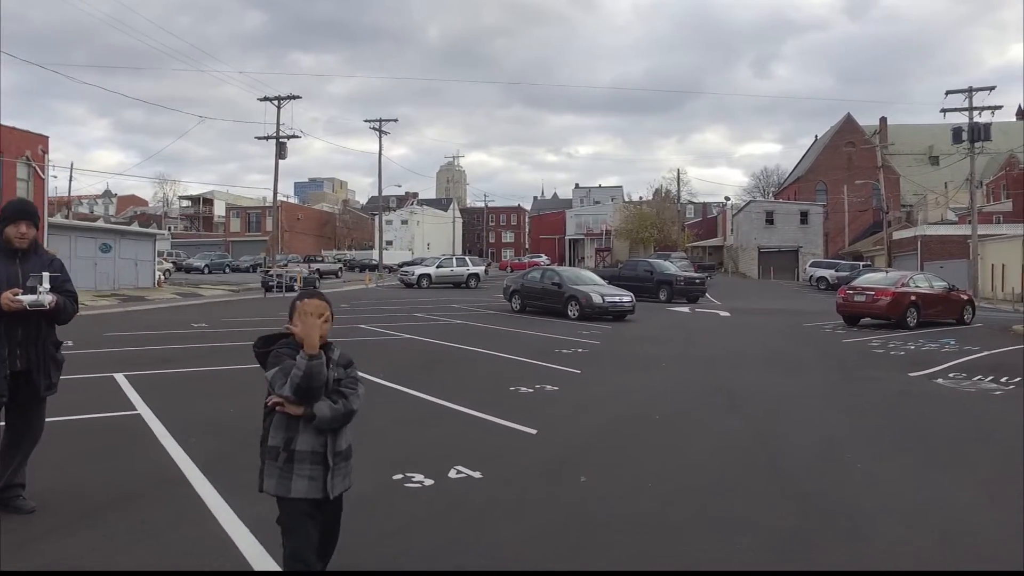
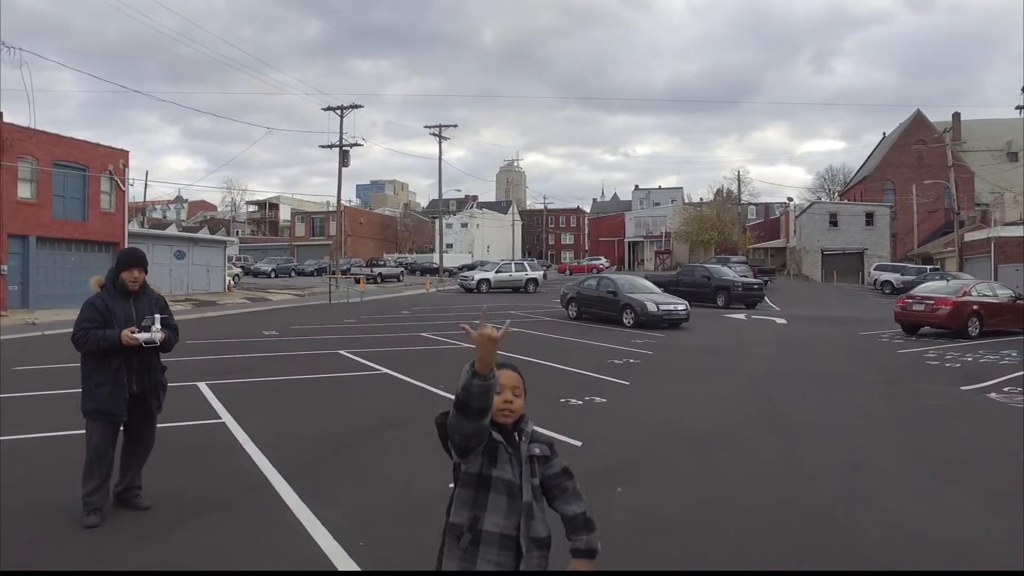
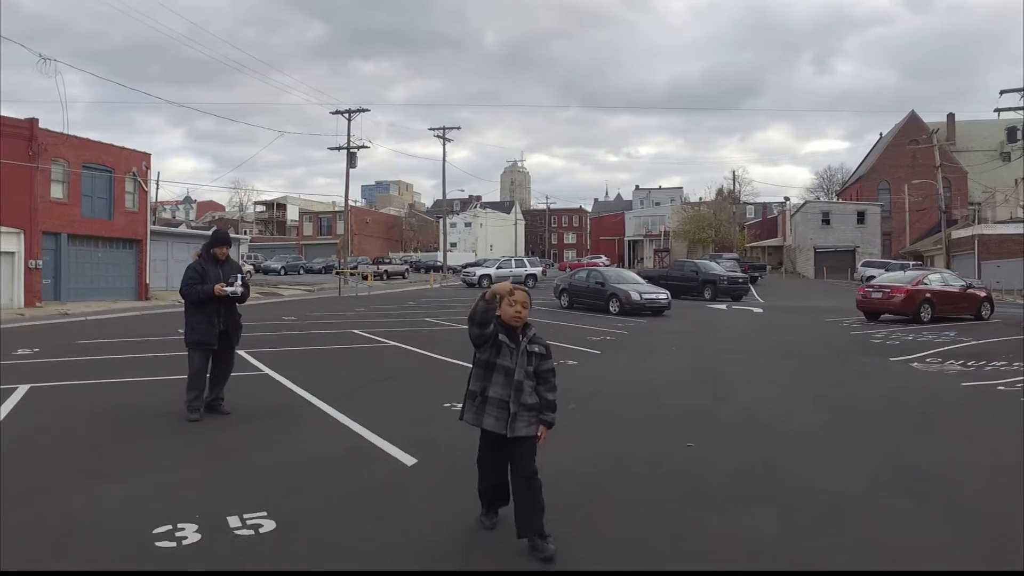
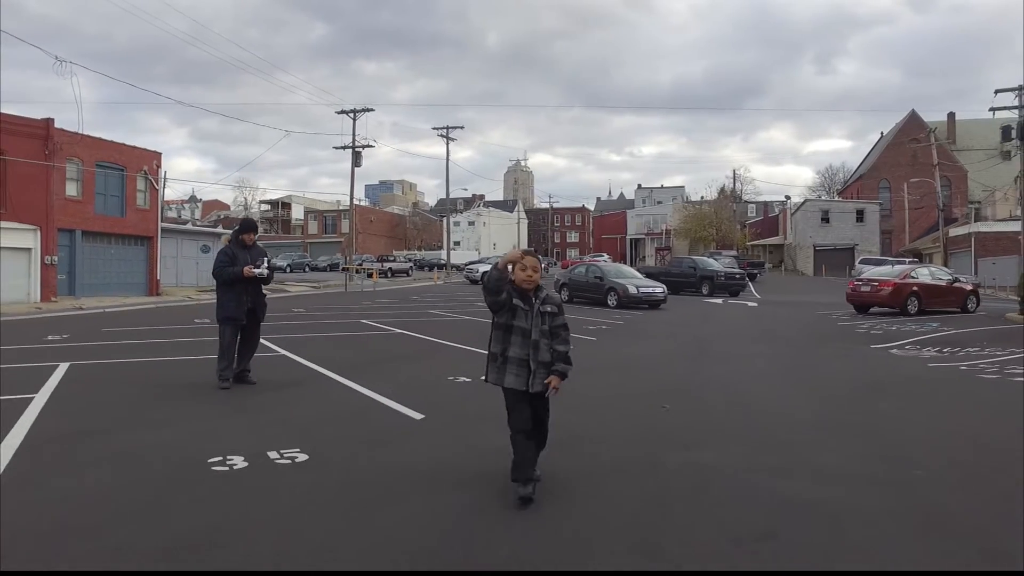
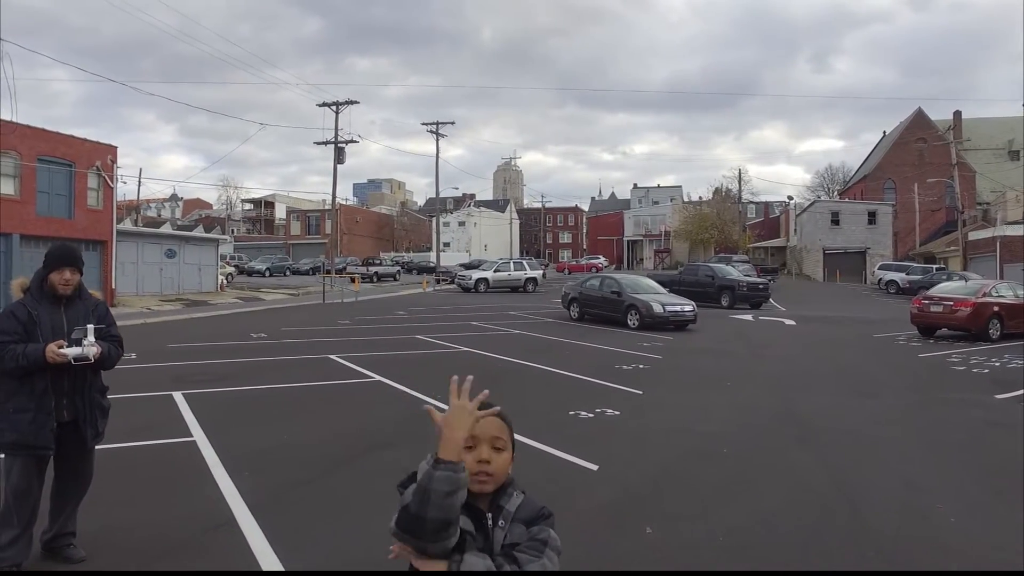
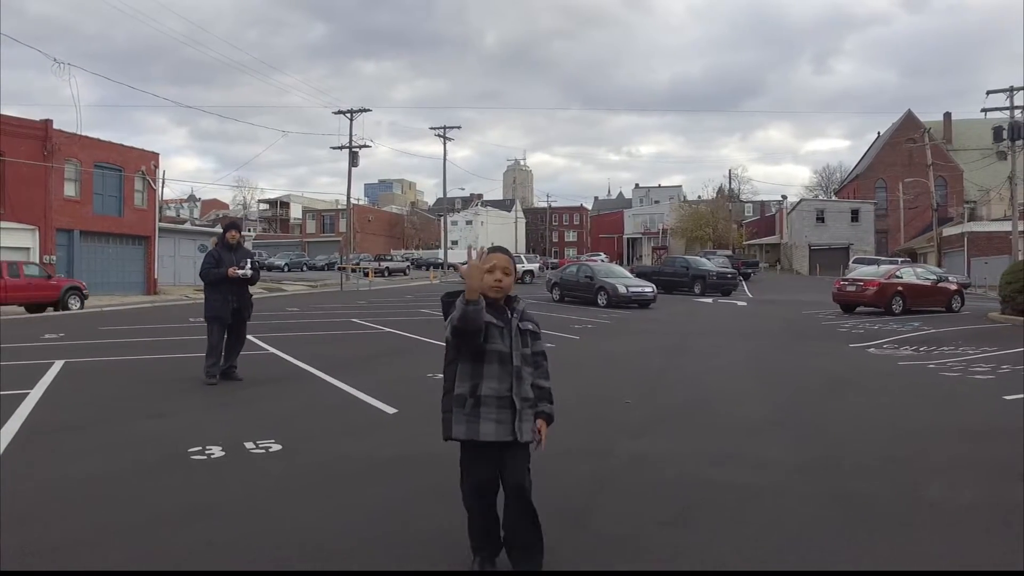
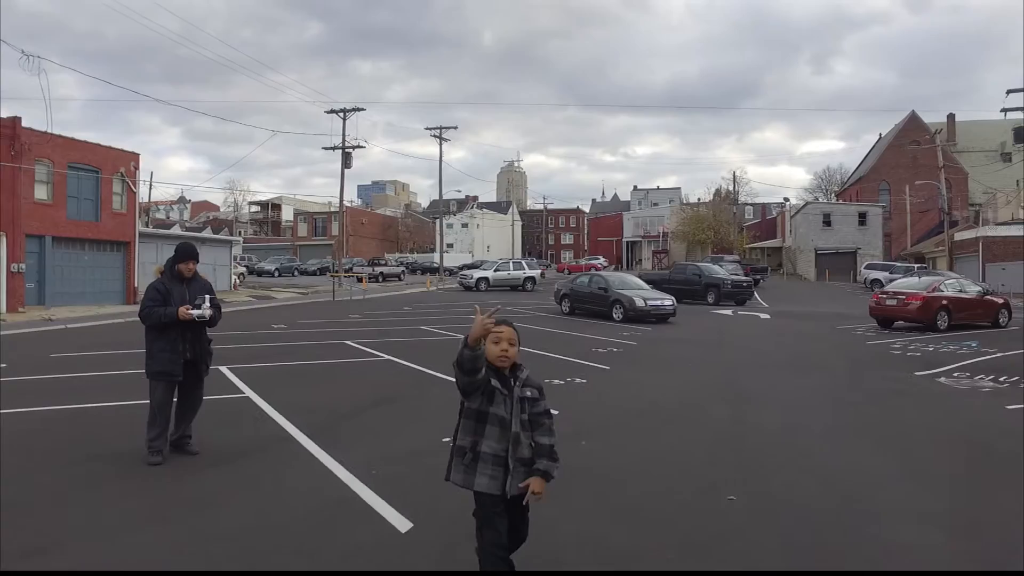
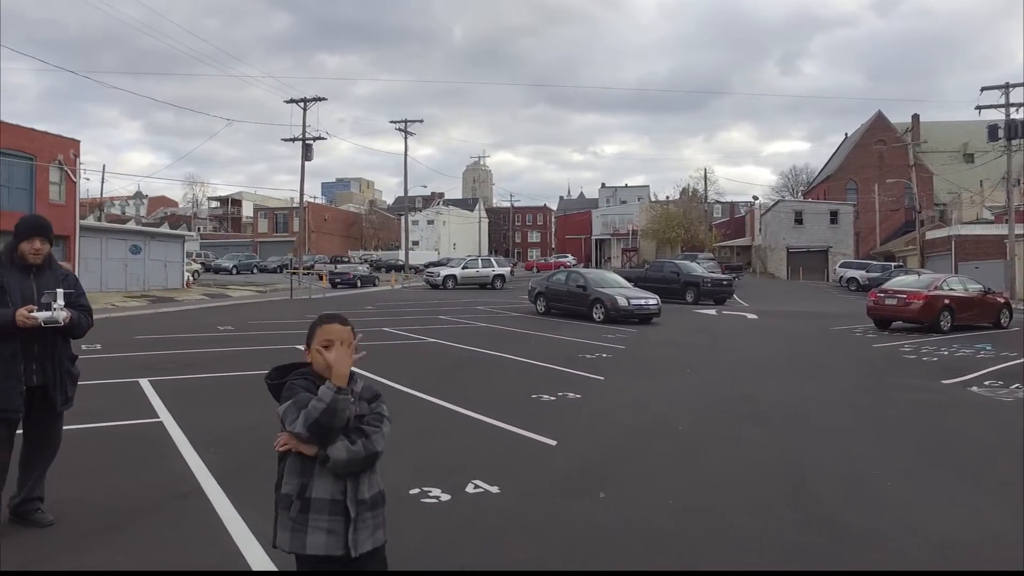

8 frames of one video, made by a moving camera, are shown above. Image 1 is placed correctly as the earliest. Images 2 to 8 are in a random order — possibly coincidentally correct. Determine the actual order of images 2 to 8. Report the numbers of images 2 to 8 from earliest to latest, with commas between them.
8, 5, 2, 7, 3, 4, 6
